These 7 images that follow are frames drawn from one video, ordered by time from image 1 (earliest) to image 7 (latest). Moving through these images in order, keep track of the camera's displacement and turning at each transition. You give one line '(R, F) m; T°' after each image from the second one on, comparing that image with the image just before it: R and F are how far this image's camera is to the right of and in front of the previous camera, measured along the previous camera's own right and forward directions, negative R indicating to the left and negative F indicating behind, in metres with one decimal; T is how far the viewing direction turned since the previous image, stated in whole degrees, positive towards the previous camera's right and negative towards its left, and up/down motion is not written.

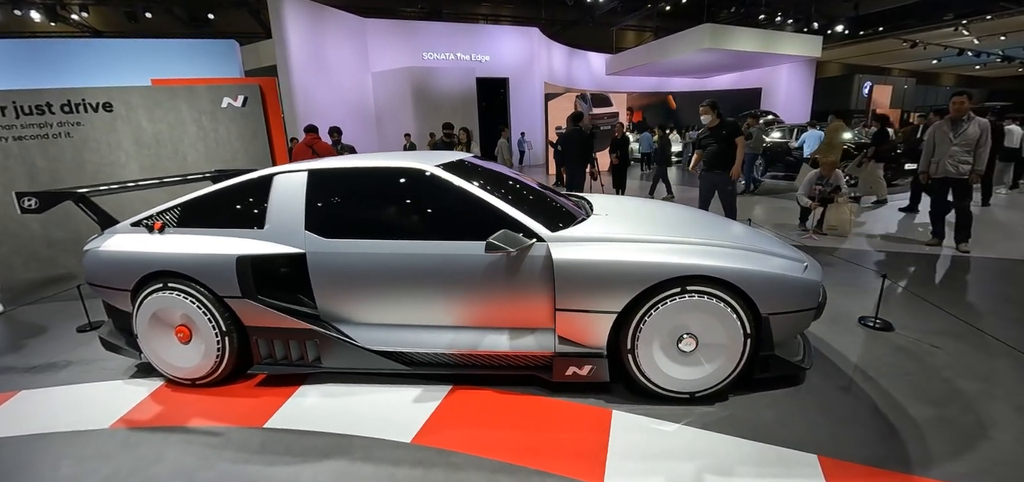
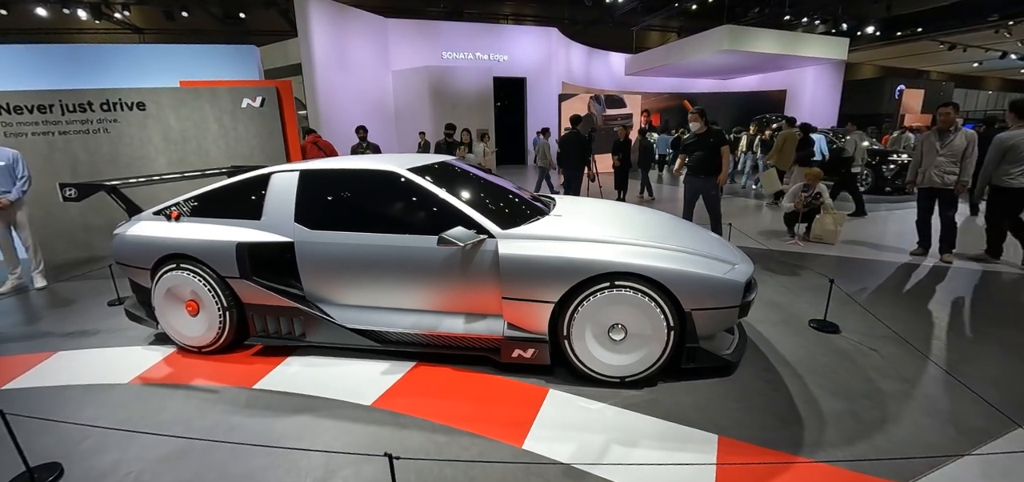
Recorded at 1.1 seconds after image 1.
(+0.4, -0.3) m; -3°
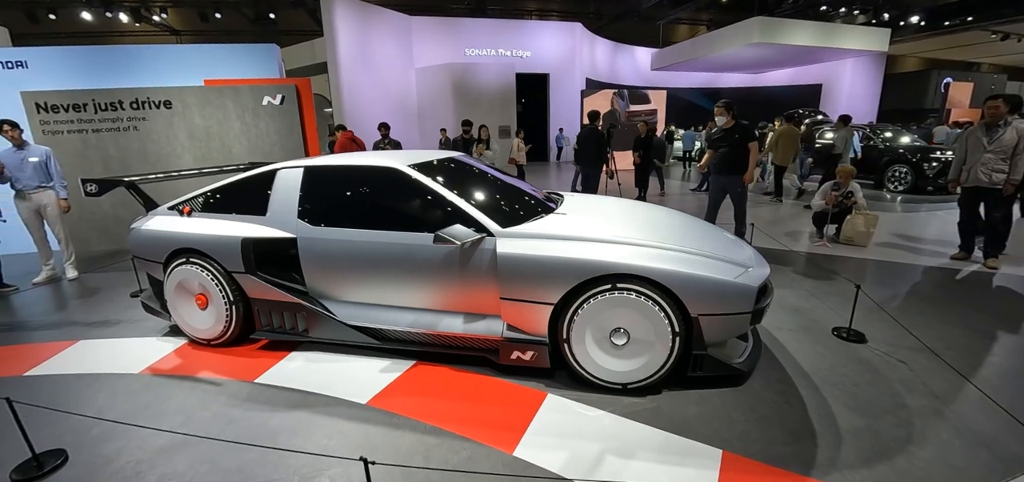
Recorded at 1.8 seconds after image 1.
(+0.1, +0.1) m; -3°
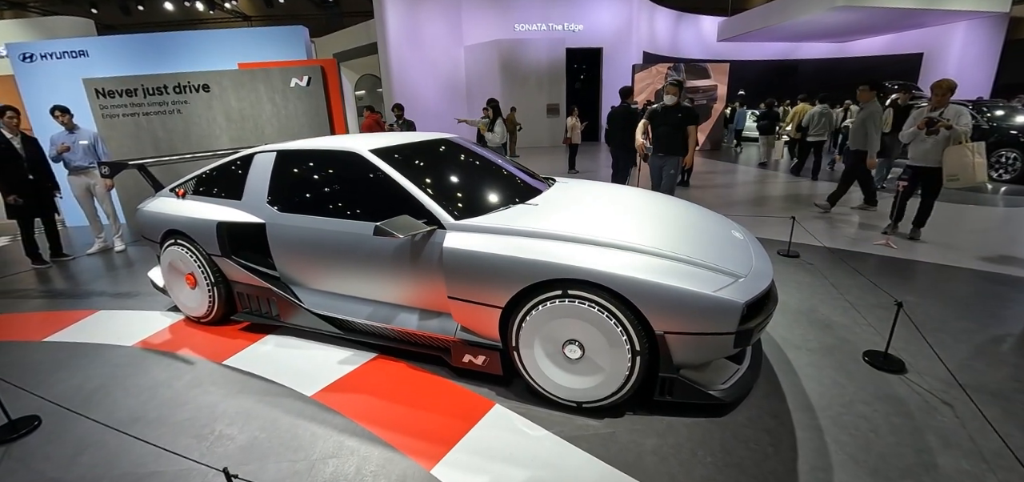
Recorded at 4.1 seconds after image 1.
(+0.5, +0.3) m; -8°
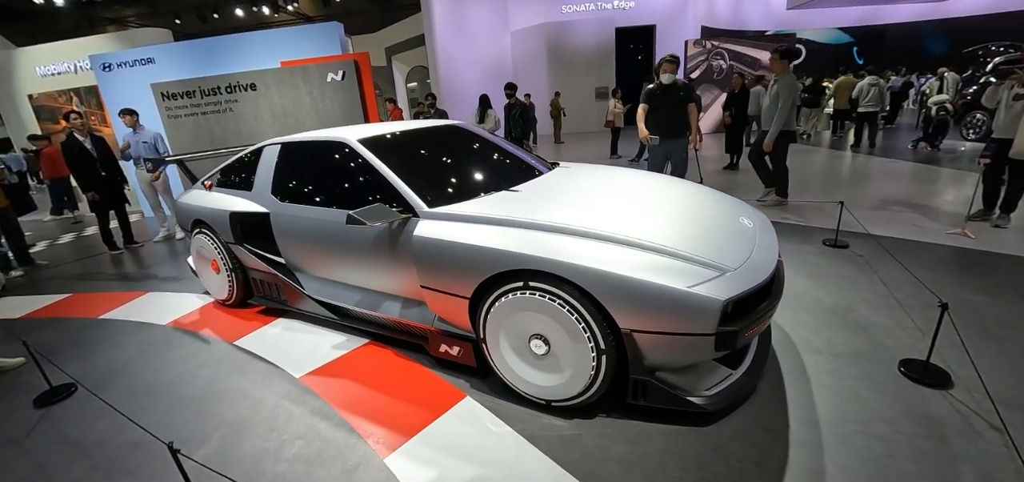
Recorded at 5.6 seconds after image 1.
(+0.4, +0.1) m; -8°
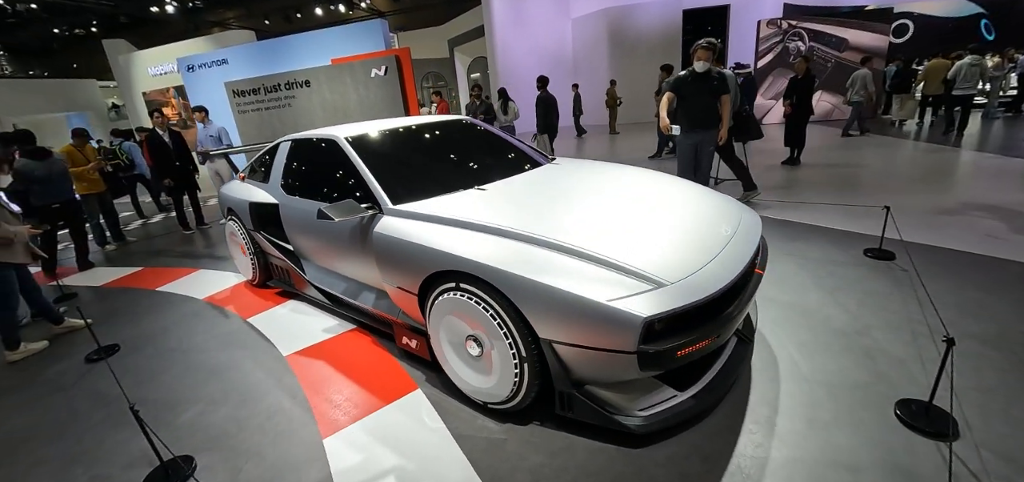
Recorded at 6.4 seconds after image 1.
(+0.5, +0.1) m; -9°
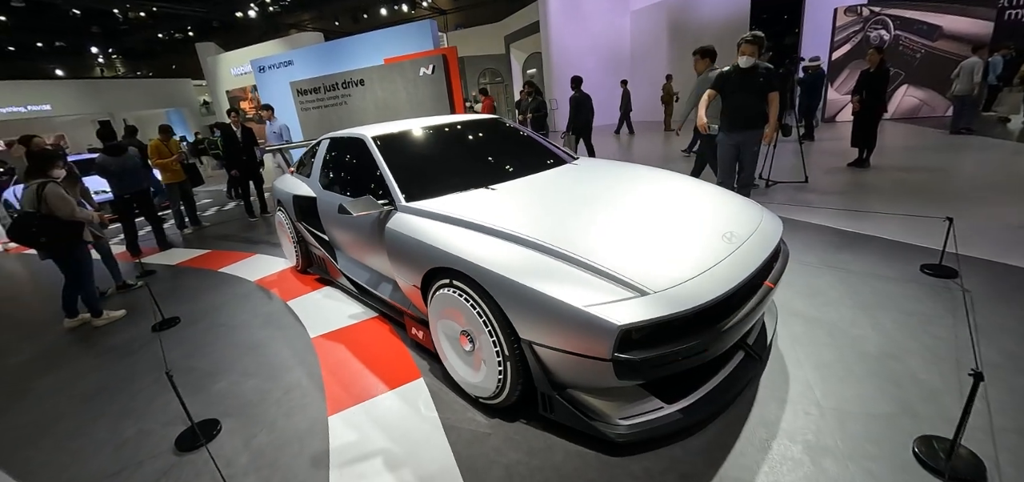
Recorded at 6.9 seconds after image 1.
(+0.3, 0.0) m; -8°
